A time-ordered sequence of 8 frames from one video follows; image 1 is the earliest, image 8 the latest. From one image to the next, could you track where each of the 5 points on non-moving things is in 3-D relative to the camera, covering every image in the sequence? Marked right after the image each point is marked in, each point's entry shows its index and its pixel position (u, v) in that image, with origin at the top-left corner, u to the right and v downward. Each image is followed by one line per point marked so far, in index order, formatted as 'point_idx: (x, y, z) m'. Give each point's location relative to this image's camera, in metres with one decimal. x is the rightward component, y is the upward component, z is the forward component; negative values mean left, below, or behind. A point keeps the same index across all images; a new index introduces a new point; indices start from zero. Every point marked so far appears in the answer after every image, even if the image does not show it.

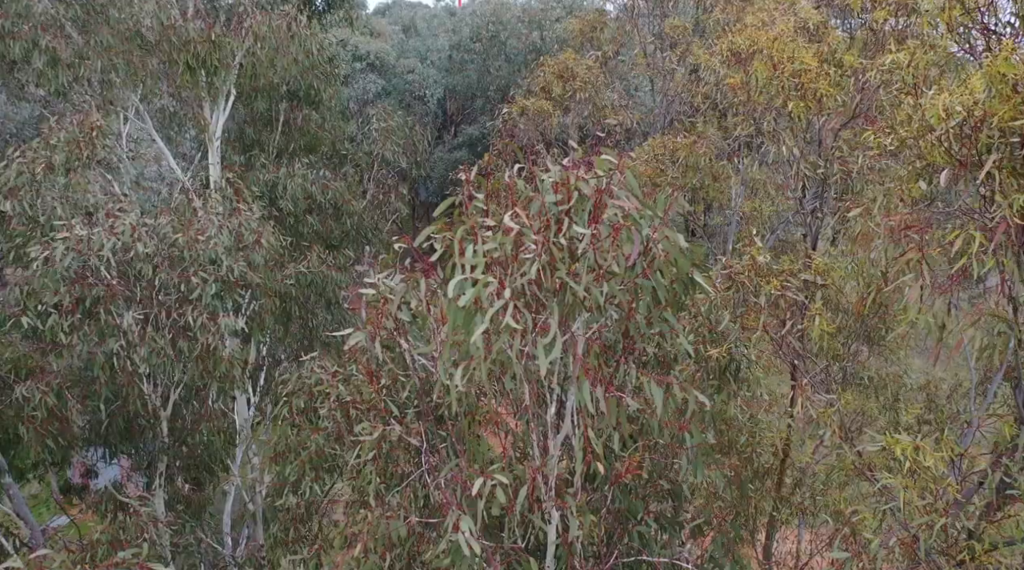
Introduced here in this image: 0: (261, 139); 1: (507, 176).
0: (-2.0, +1.1, +7.8) m
1: (0.0, +0.3, +3.0) m
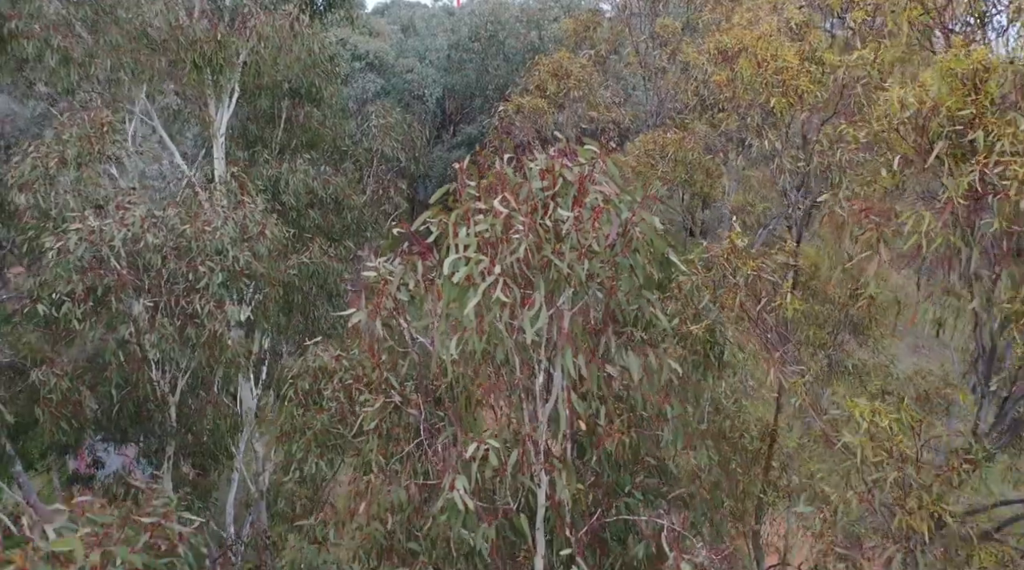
0: (-2.0, +1.2, +8.0) m
1: (0.0, +0.4, +3.3) m
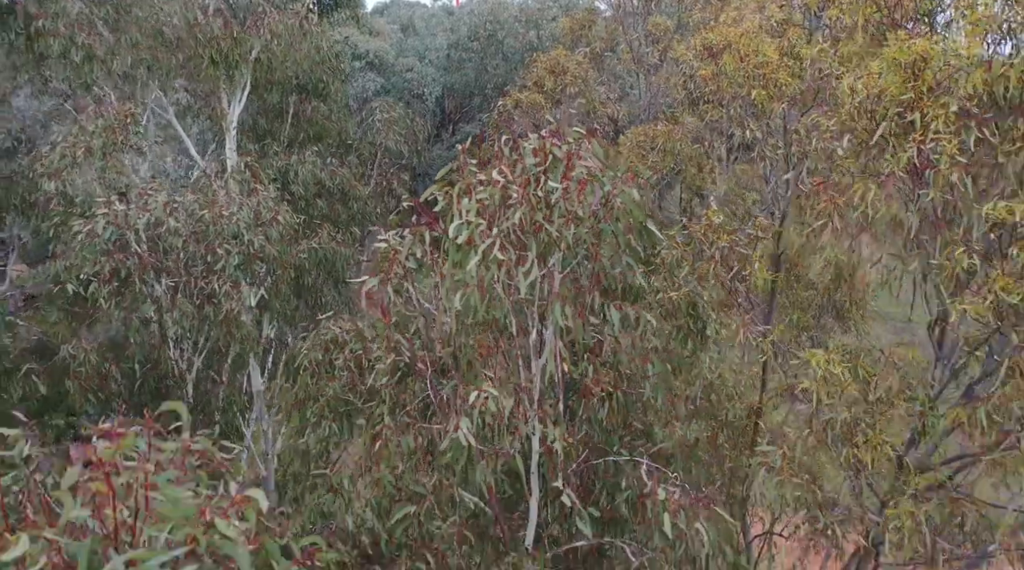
0: (-2.0, +1.3, +8.4) m
1: (-0.1, +0.5, +3.7) m
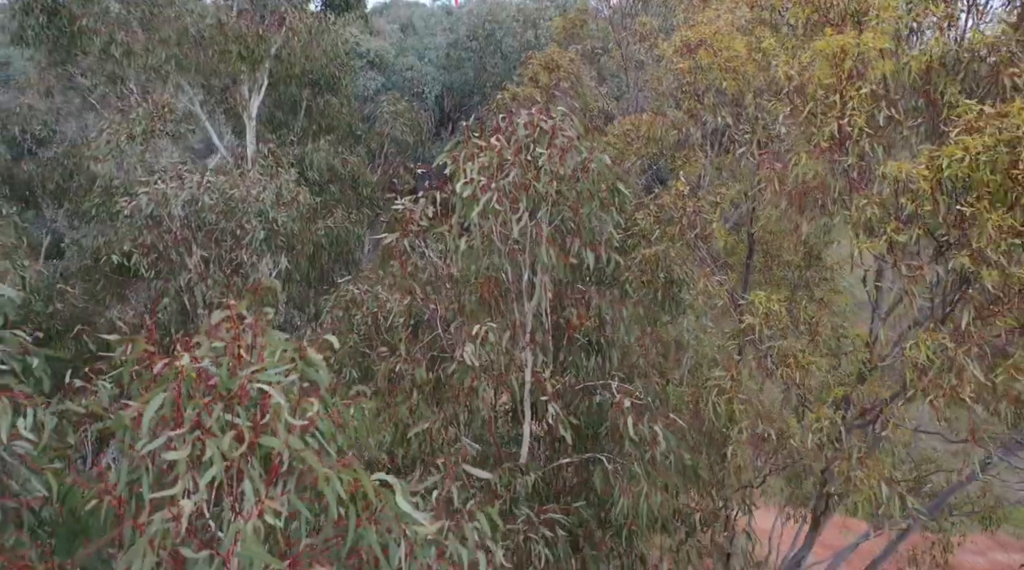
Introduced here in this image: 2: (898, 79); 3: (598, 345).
0: (-2.0, +1.5, +9.2) m
1: (-0.1, +0.7, +4.4) m
2: (+1.5, +0.8, +3.9) m
3: (+0.4, -0.3, +4.6) m
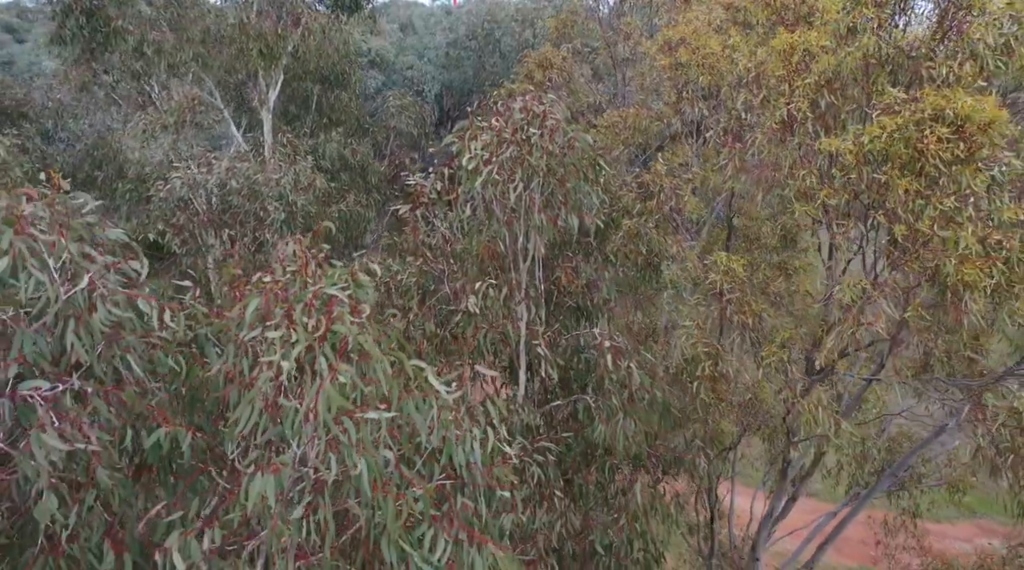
0: (-2.1, +1.7, +9.9) m
1: (-0.1, +0.9, +5.1) m
2: (+1.5, +1.0, +4.6) m
3: (+0.4, -0.1, +5.4) m
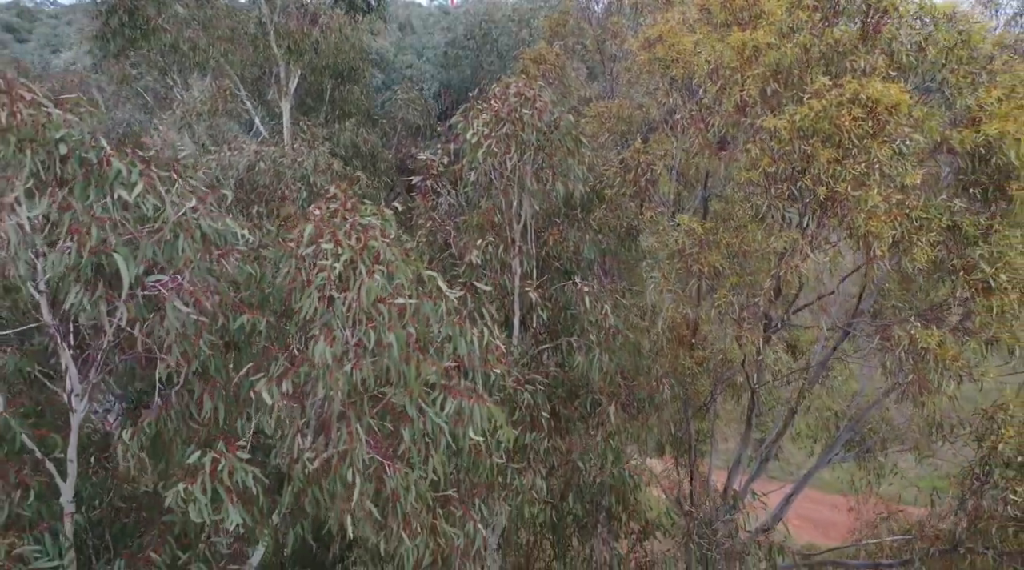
0: (-2.1, +1.9, +10.8) m
1: (-0.1, +1.1, +6.1) m
2: (+1.5, +1.2, +5.6) m
3: (+0.3, +0.2, +6.3) m
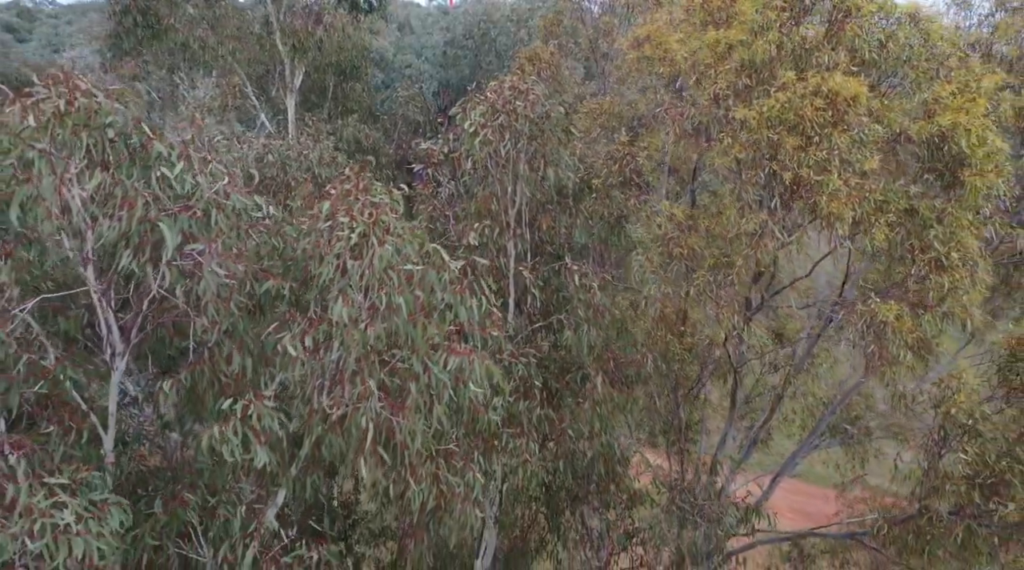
0: (-2.1, +2.0, +11.3) m
1: (-0.1, +1.3, +6.5) m
2: (+1.4, +1.3, +6.1) m
3: (+0.3, +0.3, +6.8) m
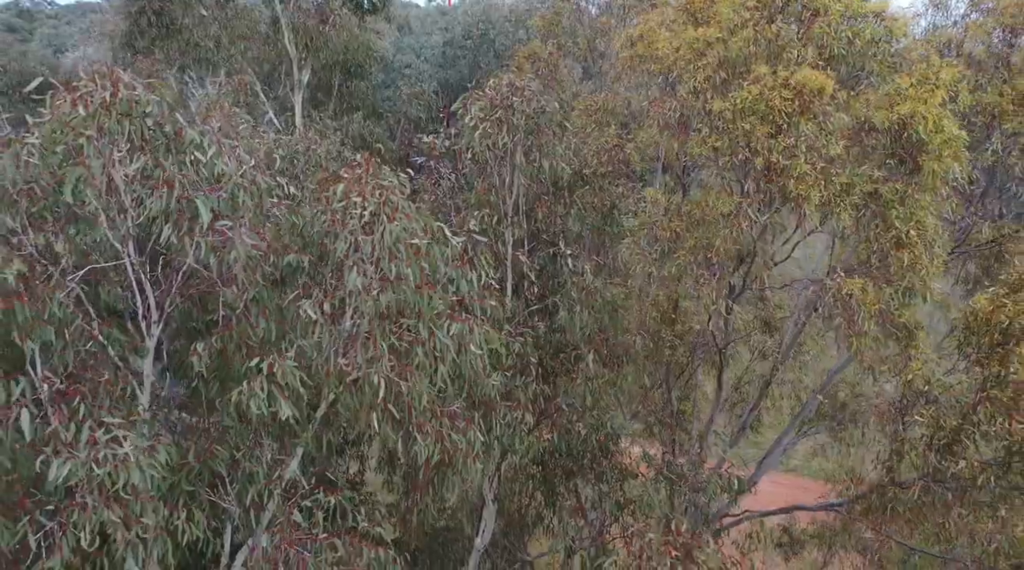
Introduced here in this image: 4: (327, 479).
0: (-2.2, +2.1, +11.8) m
1: (-0.2, +1.4, +7.0) m
2: (+1.4, +1.5, +6.5) m
3: (+0.3, +0.4, +7.2) m
4: (-0.9, -1.0, +5.1) m
